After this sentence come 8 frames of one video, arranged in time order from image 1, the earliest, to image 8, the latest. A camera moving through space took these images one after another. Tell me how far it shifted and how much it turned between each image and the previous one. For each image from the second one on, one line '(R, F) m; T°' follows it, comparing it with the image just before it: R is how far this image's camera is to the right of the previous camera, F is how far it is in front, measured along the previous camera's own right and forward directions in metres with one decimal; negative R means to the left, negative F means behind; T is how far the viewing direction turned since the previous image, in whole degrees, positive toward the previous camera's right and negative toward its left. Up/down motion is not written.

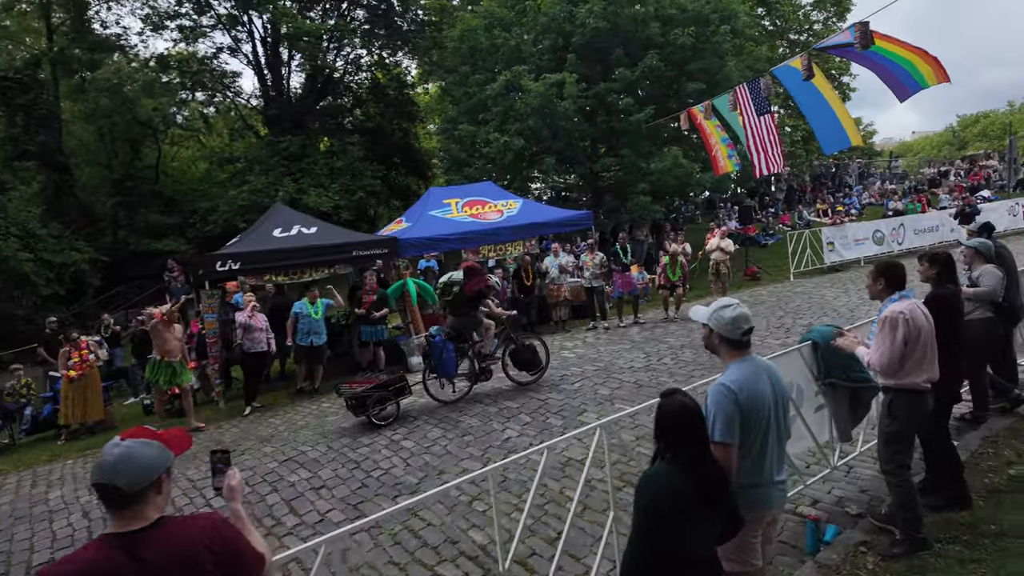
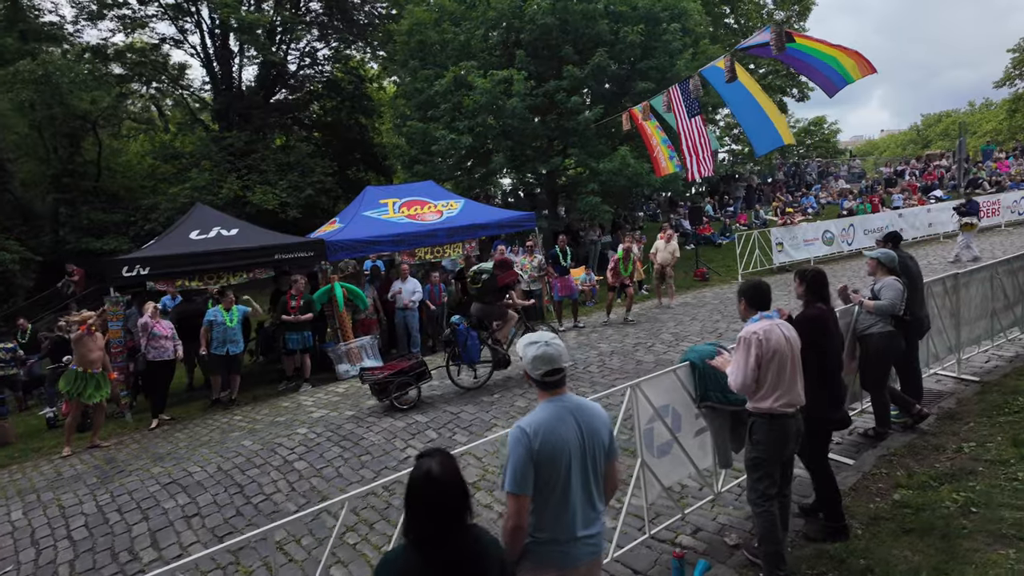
(+0.8, +0.3) m; +2°
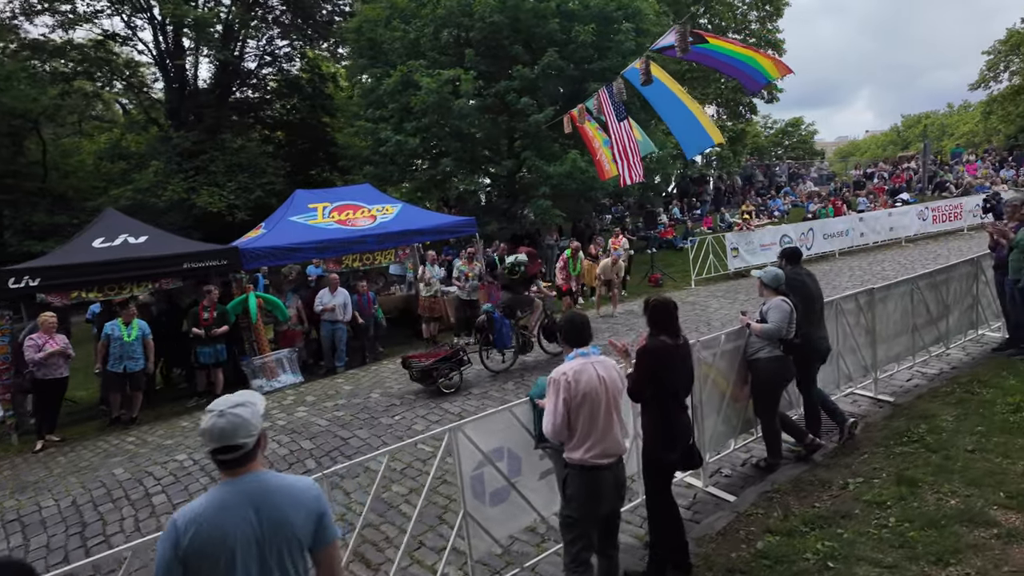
(+1.1, +0.4) m; +1°
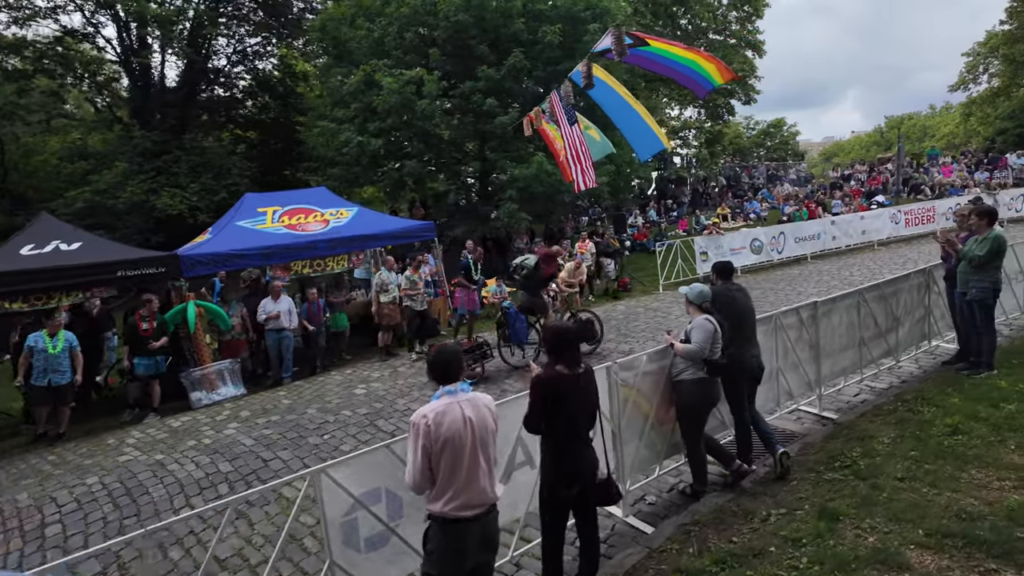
(+0.7, +0.3) m; +1°
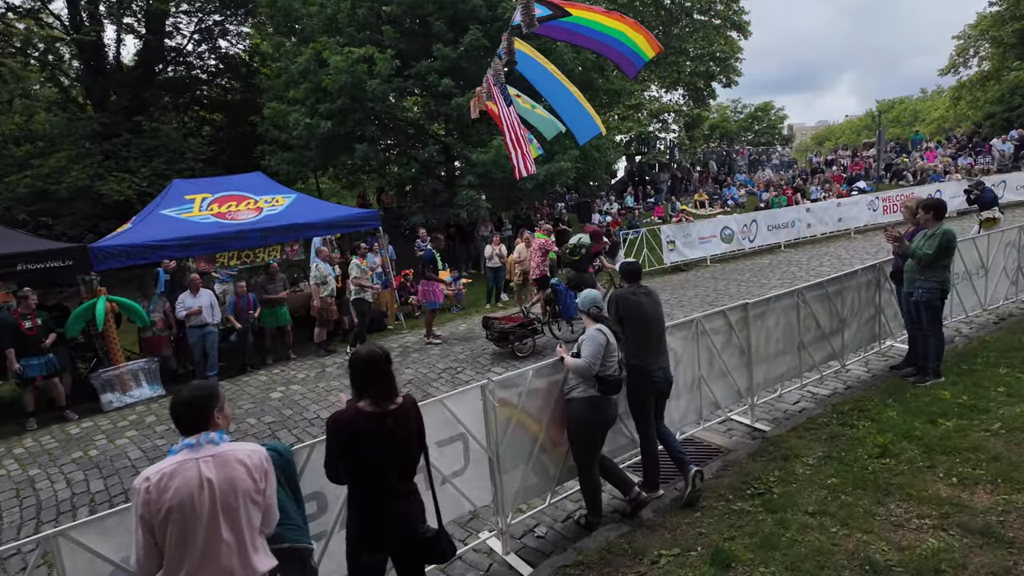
(+0.9, +0.6) m; +1°
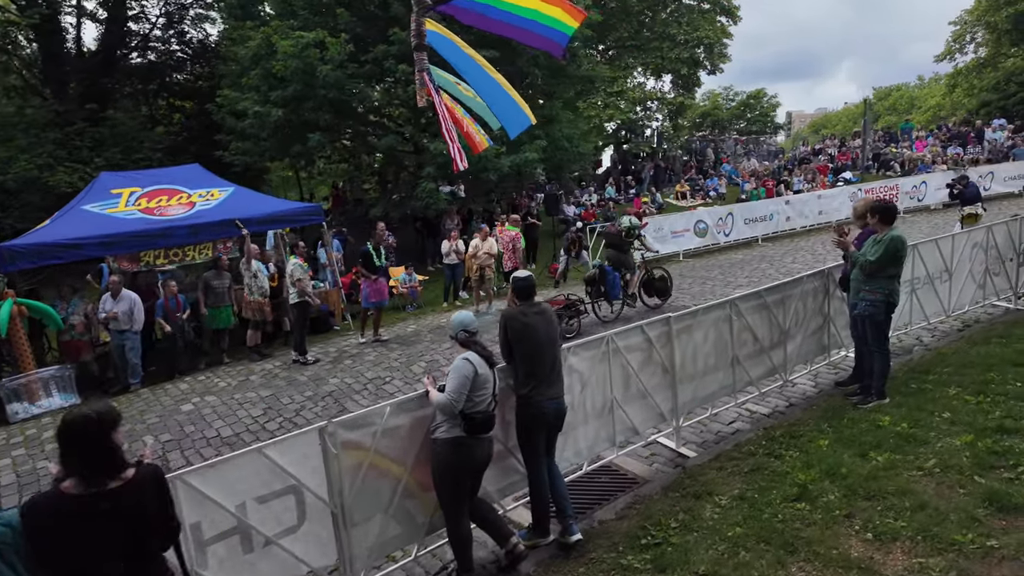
(+0.9, +0.6) m; 0°
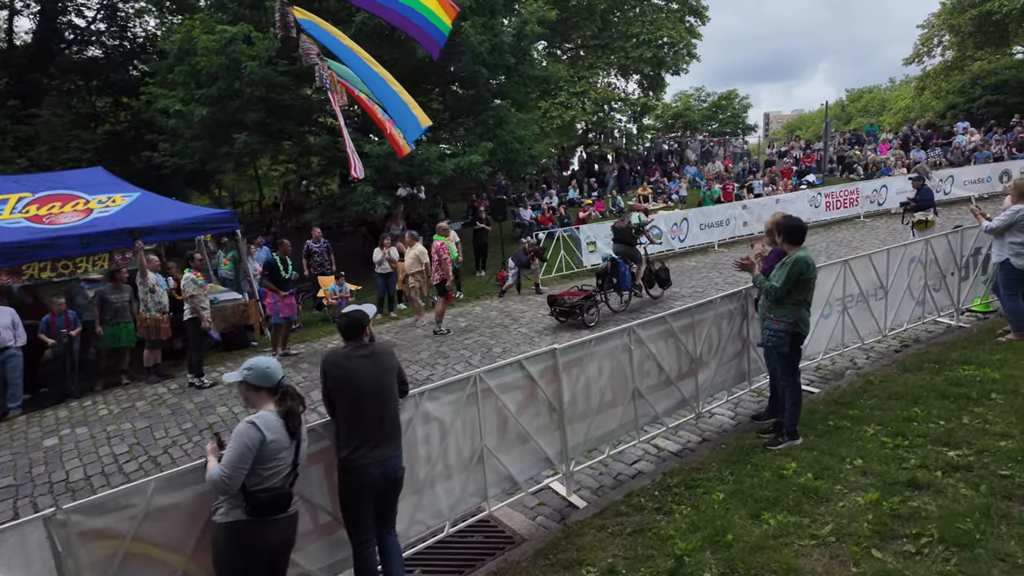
(+0.9, +0.6) m; +2°
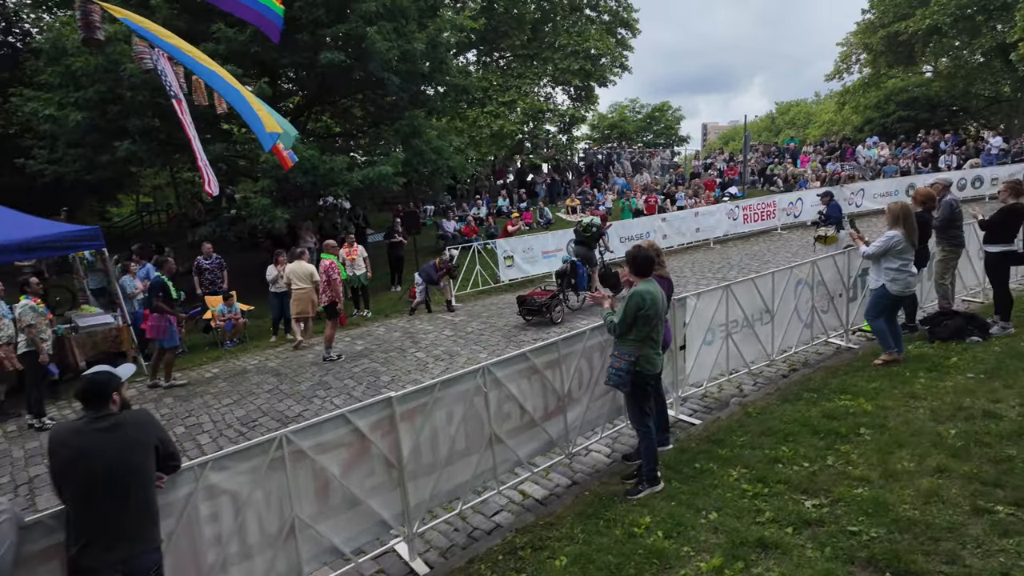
(+0.8, +0.4) m; +5°
